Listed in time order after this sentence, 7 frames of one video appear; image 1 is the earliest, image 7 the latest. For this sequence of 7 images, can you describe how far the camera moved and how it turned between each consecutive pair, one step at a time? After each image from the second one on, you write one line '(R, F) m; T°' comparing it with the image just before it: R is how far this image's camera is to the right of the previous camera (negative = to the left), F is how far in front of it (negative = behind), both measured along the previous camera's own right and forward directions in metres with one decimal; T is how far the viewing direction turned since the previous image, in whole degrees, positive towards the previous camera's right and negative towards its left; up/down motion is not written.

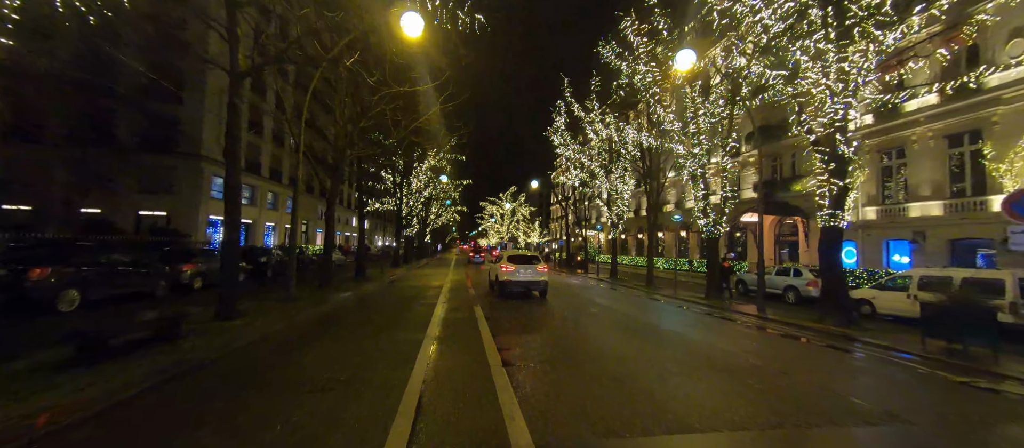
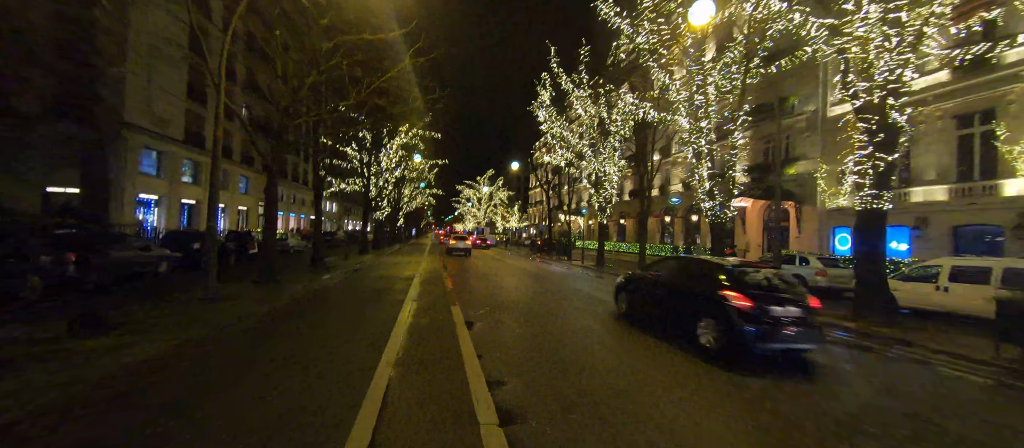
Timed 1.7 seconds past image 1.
(-0.2, +2.1) m; +4°
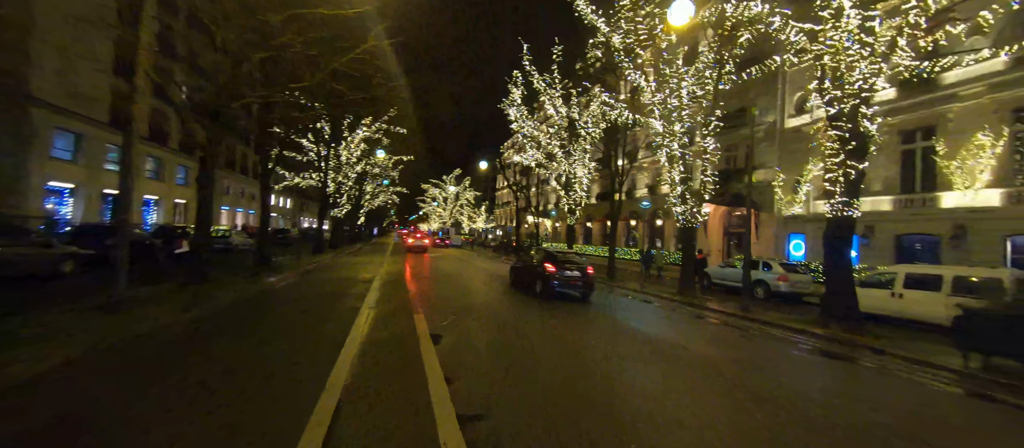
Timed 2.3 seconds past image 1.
(-0.1, +0.7) m; +5°
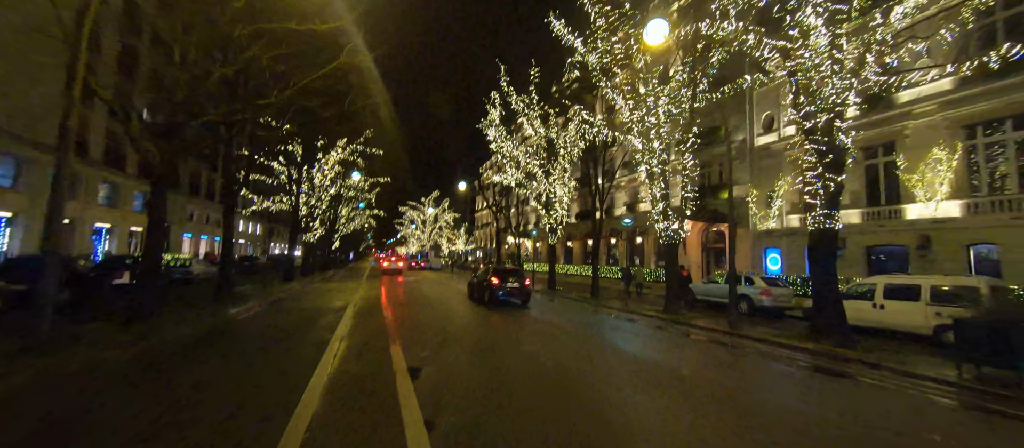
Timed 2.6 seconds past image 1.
(-0.1, +0.4) m; +3°
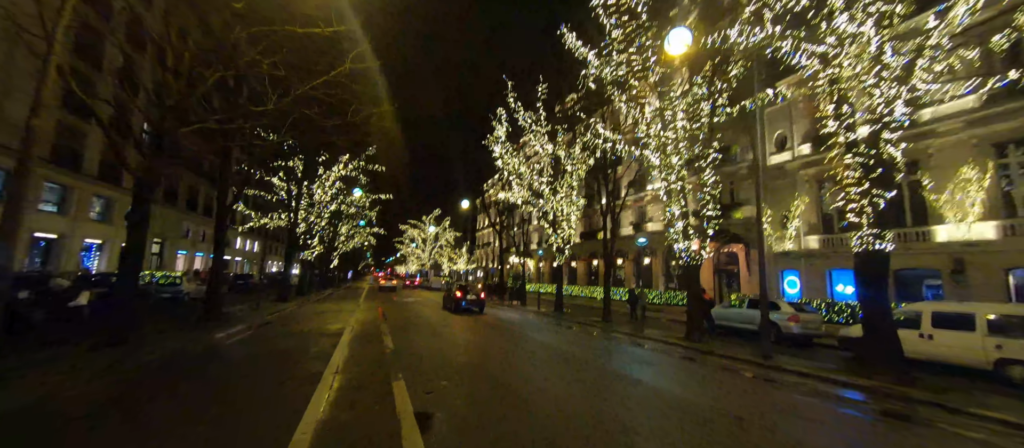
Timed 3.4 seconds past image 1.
(-0.4, +0.9) m; 0°
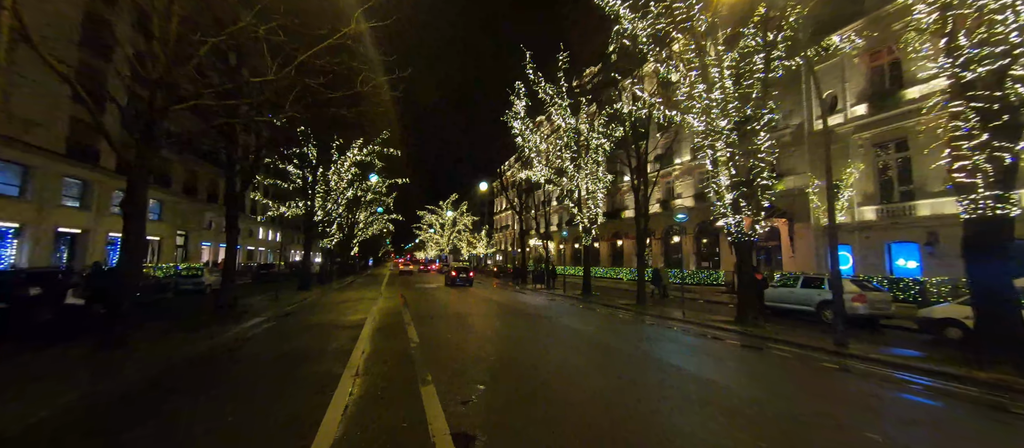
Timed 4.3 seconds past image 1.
(-0.4, +1.2) m; -3°
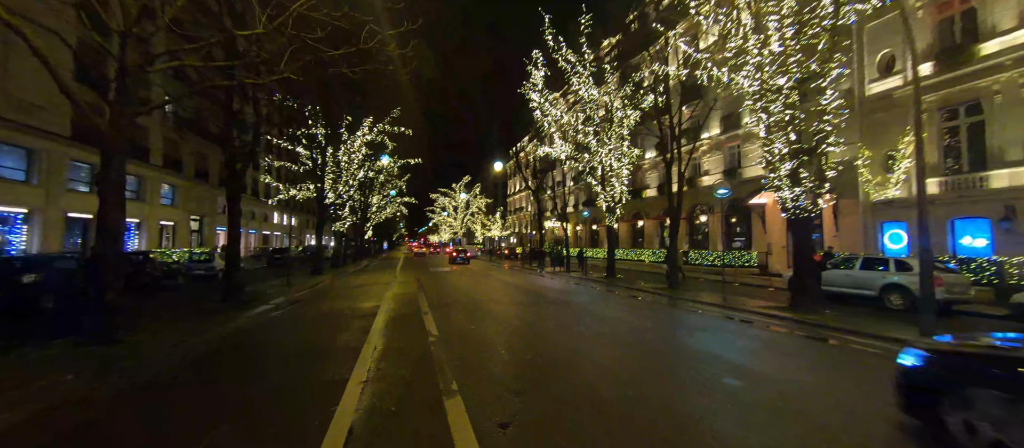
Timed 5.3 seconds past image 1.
(-0.4, +1.2) m; -2°
